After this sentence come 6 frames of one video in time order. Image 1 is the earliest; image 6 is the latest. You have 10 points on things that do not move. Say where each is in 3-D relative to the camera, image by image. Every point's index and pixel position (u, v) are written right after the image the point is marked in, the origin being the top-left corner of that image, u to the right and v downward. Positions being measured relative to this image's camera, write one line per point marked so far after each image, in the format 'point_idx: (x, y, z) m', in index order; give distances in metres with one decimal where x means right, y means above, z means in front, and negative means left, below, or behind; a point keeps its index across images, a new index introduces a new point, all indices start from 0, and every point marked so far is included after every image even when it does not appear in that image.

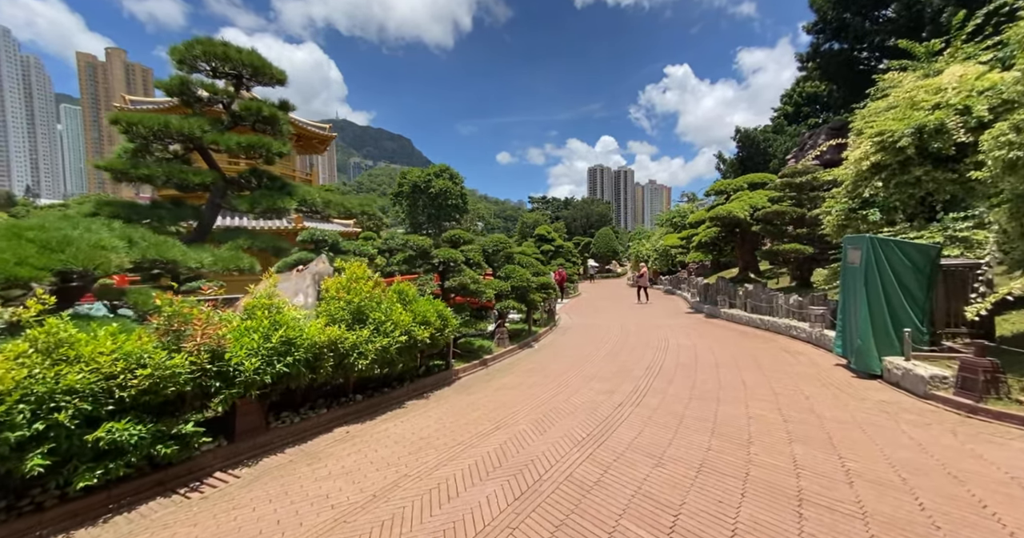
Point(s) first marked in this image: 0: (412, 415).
0: (-1.3, -2.0, +5.0) m
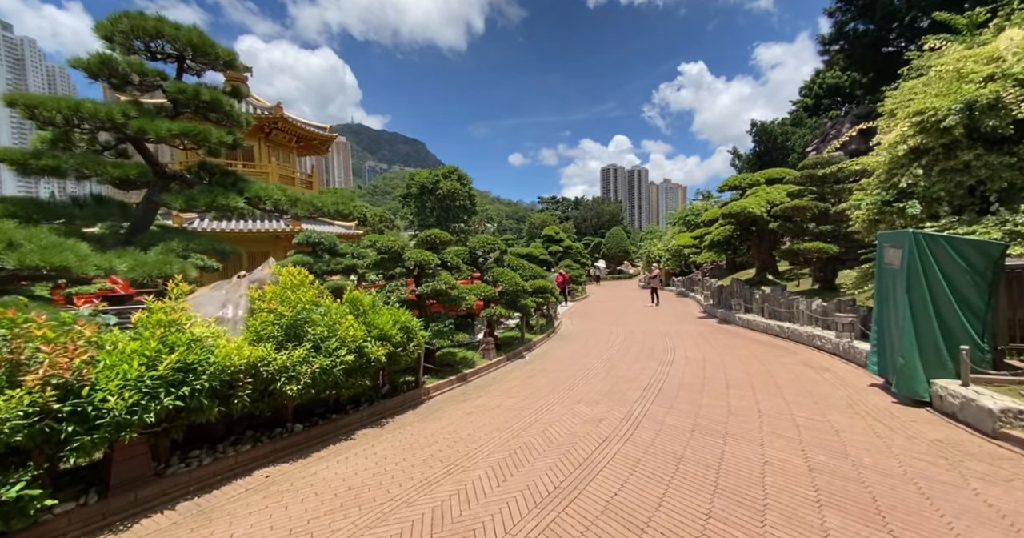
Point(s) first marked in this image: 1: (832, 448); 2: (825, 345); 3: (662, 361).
0: (-1.8, -2.1, +4.2) m
1: (+3.2, -1.8, +3.7) m
2: (+7.1, -1.7, +8.4) m
3: (+3.2, -2.0, +8.0) m
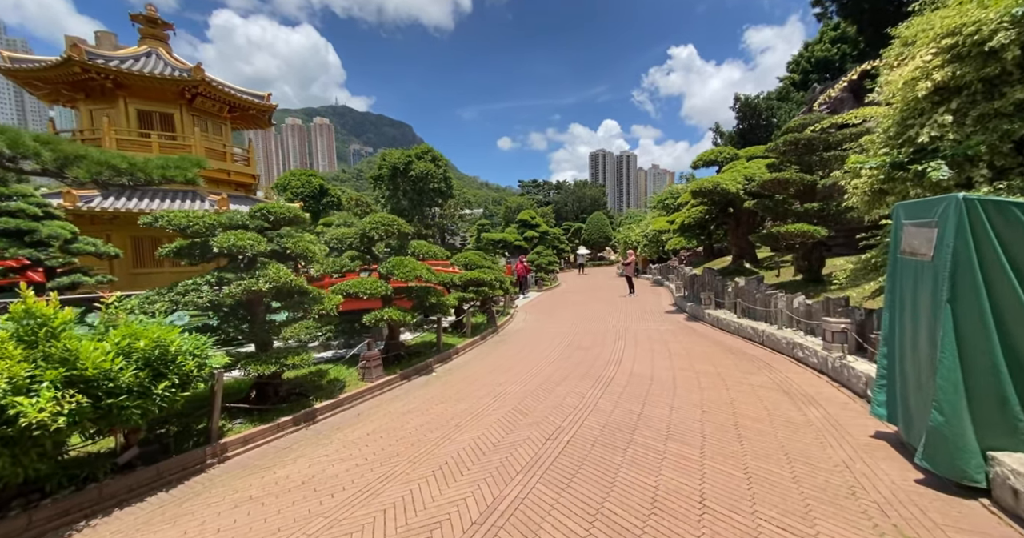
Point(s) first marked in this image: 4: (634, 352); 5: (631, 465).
0: (-3.5, -2.1, +2.1) m
1: (+1.5, -1.8, +1.8) m
2: (+5.3, -1.6, +6.6) m
3: (+1.4, -1.9, +6.0) m
4: (+2.7, -1.8, +8.3) m
5: (+1.2, -1.9, +3.6) m
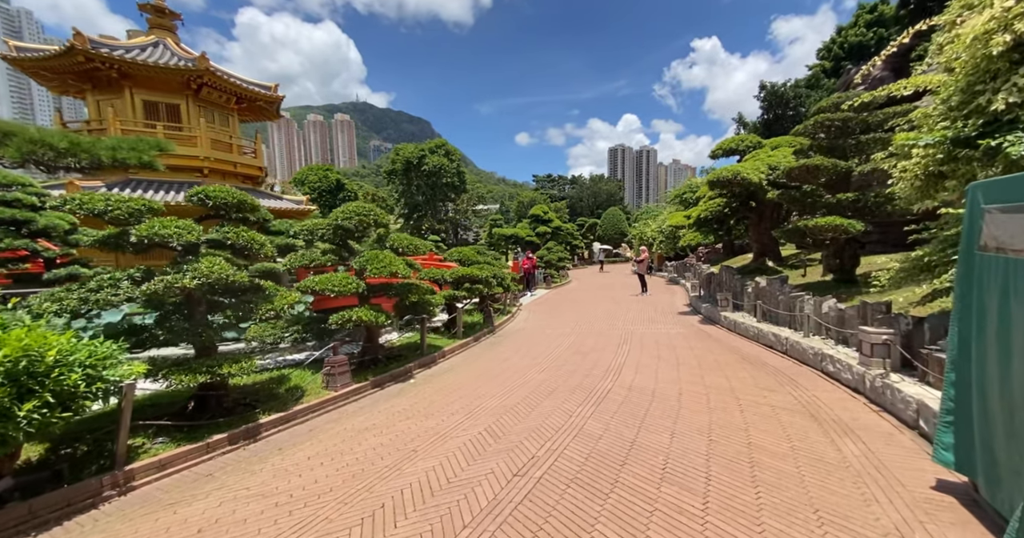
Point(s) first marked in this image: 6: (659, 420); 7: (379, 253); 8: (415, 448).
0: (-4.0, -2.0, +1.5) m
1: (+1.1, -1.8, +1.0) m
2: (+5.0, -1.6, +5.6) m
3: (+1.1, -1.8, +5.2) m
4: (+2.5, -1.8, +7.4) m
5: (+0.8, -1.9, +2.8) m
6: (+1.8, -1.8, +4.6) m
7: (-2.3, +0.3, +6.7) m
8: (-1.1, -1.9, +4.0) m
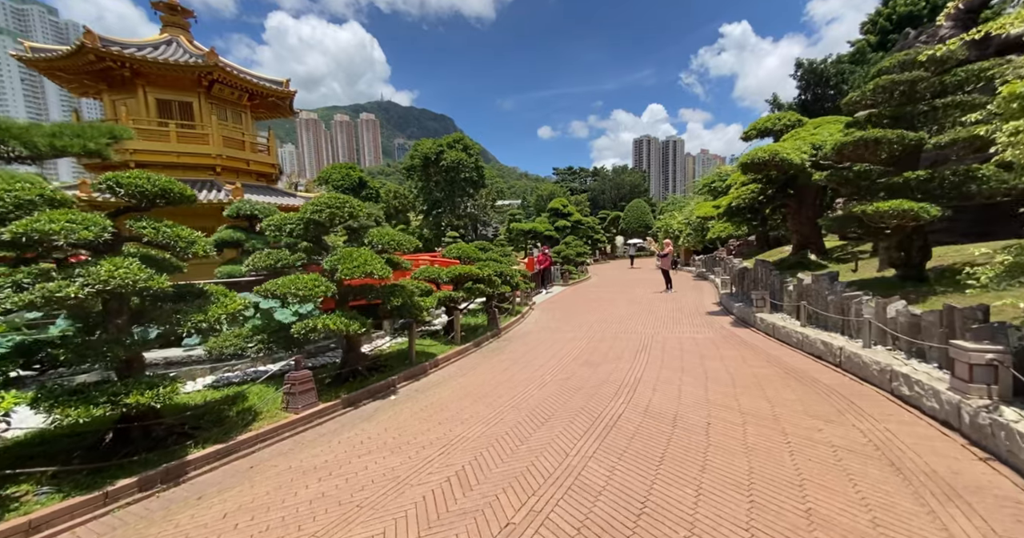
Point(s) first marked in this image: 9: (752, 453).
0: (-4.3, -2.1, +0.8) m
1: (+0.7, -1.9, 0.0) m
2: (+4.9, -1.5, +4.4) m
3: (+0.9, -1.8, +4.2) m
4: (+2.5, -1.7, +6.3) m
5: (+0.5, -1.9, +1.8) m
6: (+1.6, -1.8, +3.5) m
7: (-2.4, +0.3, +5.8) m
8: (-1.3, -2.0, +3.1) m
9: (+2.5, -1.8, +3.7) m
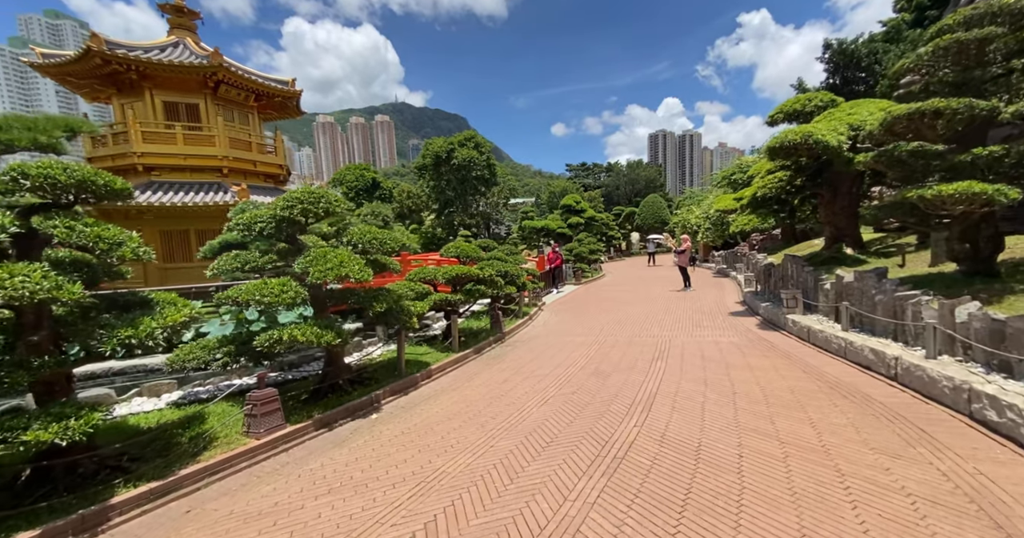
0: (-4.6, -2.2, +0.3) m
1: (+0.4, -1.9, -0.8) m
2: (+4.8, -1.5, +3.5) m
3: (+0.8, -1.8, +3.5) m
4: (+2.4, -1.7, +5.5) m
5: (+0.3, -1.9, +1.1) m
6: (+1.5, -1.8, +2.7) m
7: (-2.5, +0.2, +5.2) m
8: (-1.4, -2.0, +2.5) m
9: (+2.3, -1.8, +2.8) m
